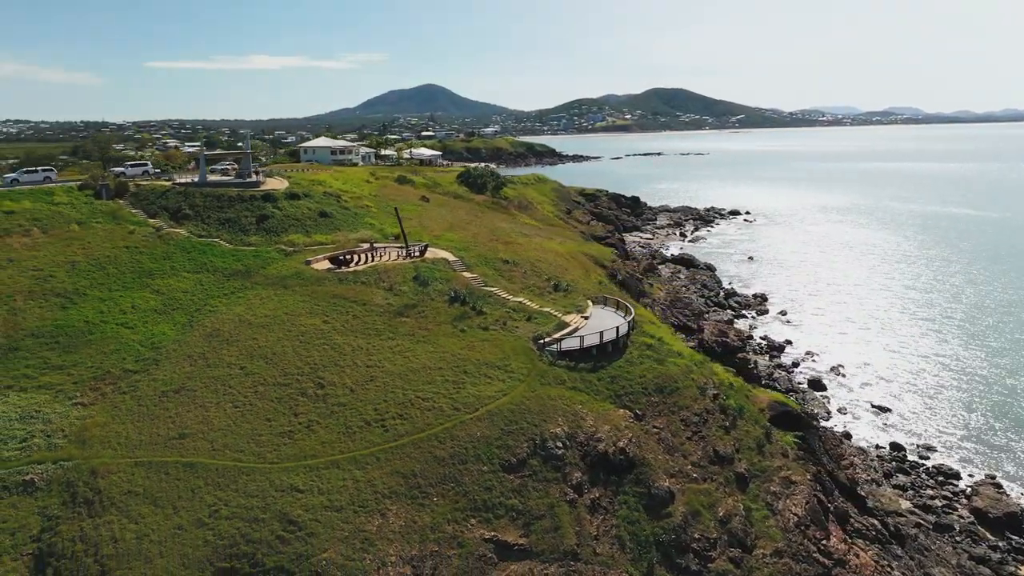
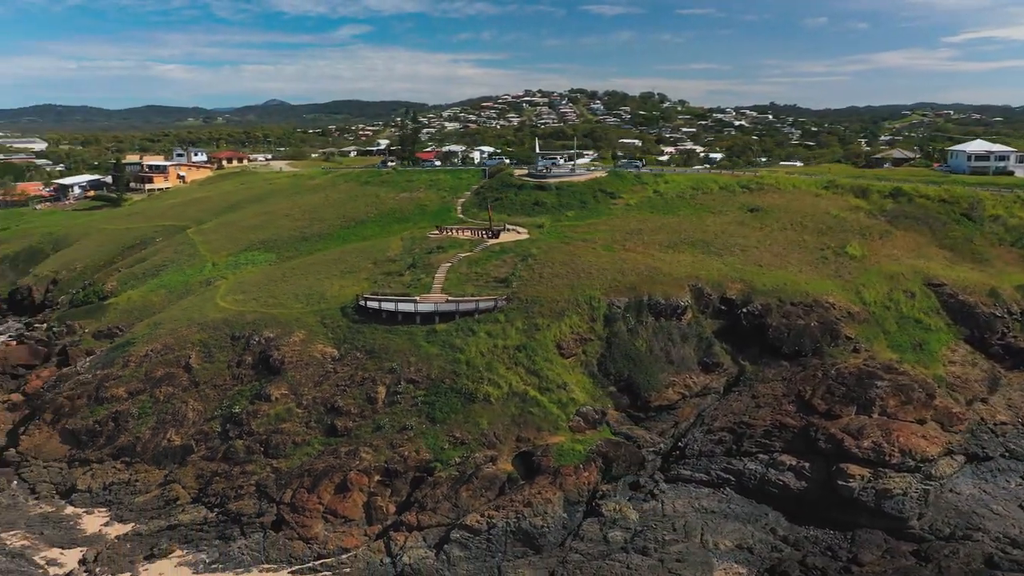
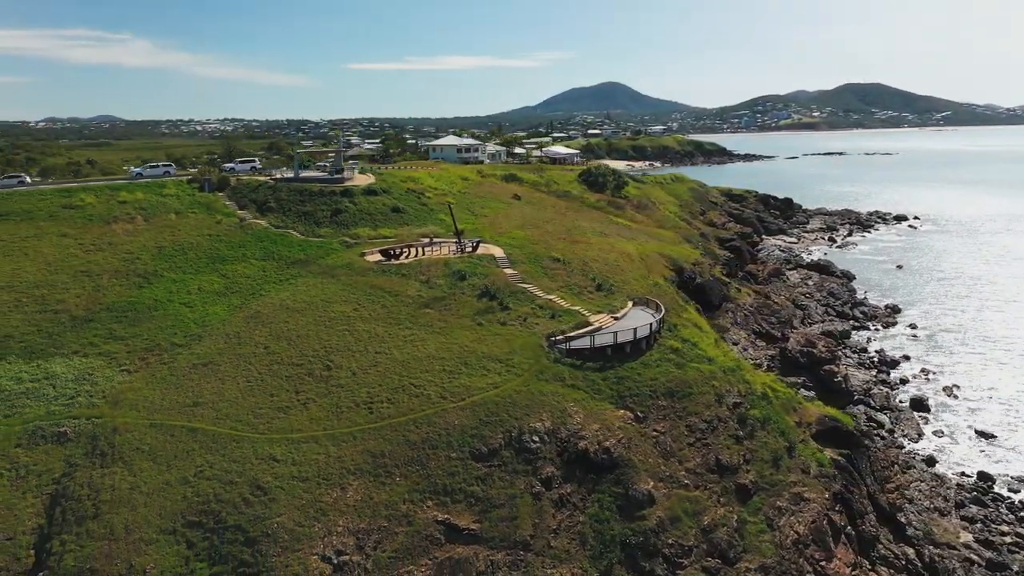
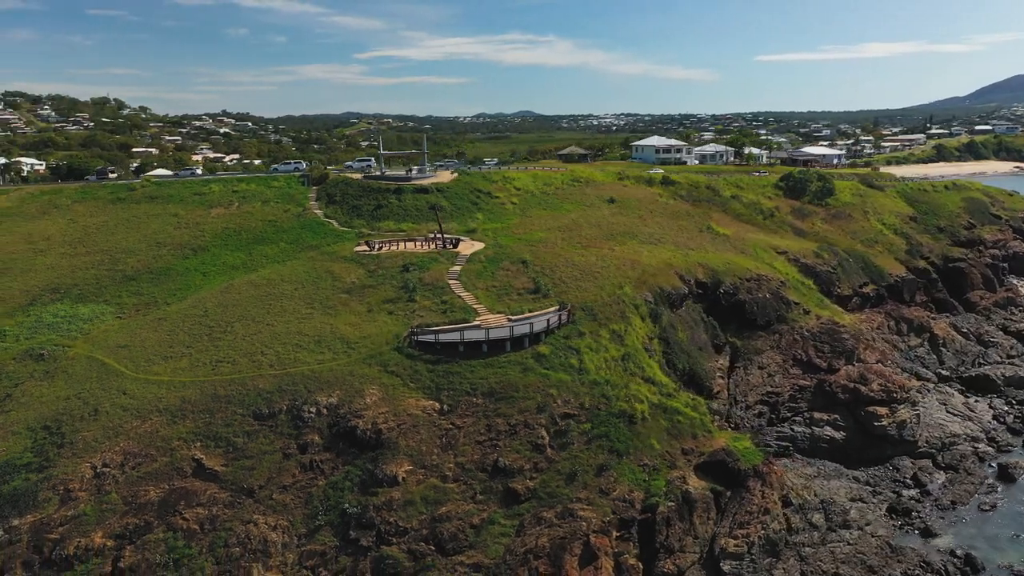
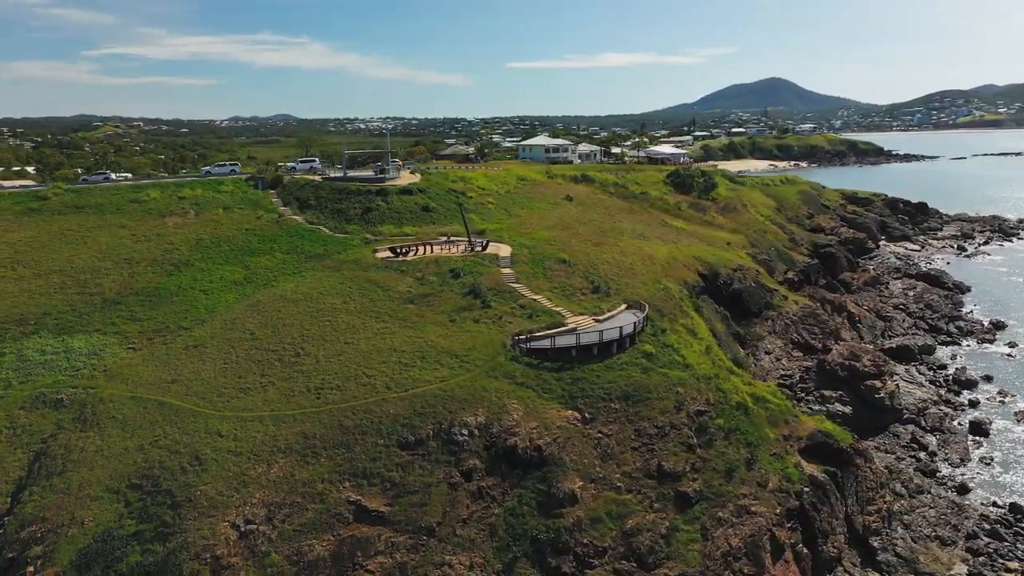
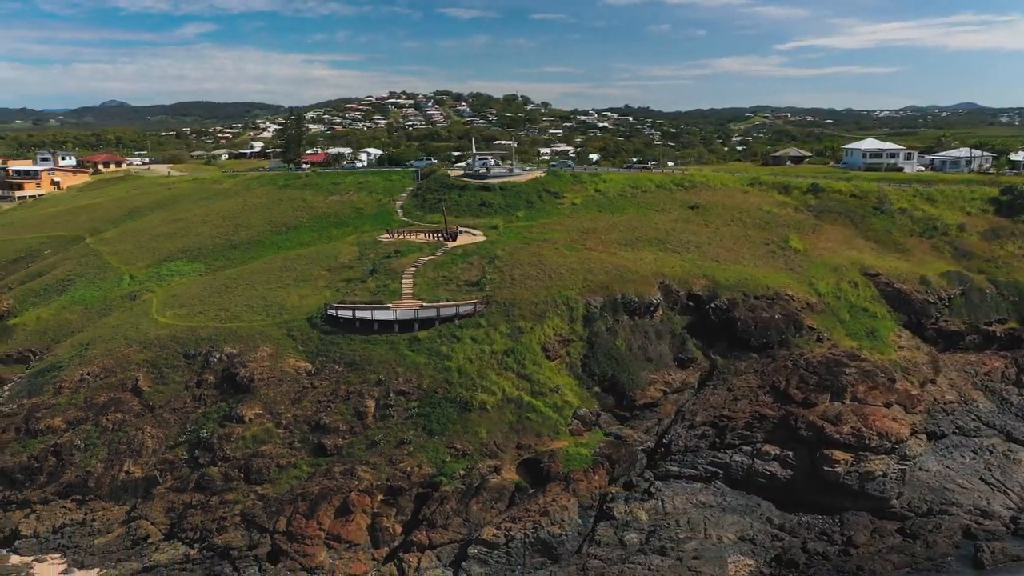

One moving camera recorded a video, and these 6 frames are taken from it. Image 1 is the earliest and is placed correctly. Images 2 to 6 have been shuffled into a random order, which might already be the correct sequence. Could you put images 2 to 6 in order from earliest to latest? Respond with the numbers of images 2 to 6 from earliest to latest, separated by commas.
3, 5, 4, 6, 2
